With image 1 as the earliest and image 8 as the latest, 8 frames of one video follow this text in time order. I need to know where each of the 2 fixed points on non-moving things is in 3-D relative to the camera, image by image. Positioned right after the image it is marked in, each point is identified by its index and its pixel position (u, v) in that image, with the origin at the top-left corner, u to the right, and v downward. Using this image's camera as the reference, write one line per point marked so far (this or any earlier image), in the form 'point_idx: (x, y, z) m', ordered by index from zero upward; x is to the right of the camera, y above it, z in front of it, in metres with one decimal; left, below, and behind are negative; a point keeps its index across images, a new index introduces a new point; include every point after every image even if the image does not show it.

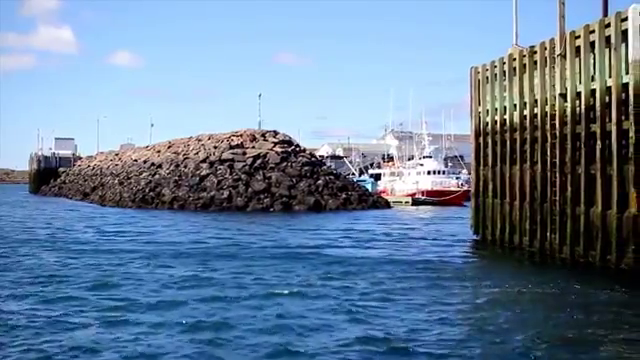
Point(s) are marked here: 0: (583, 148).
0: (+5.9, +0.7, +17.1) m
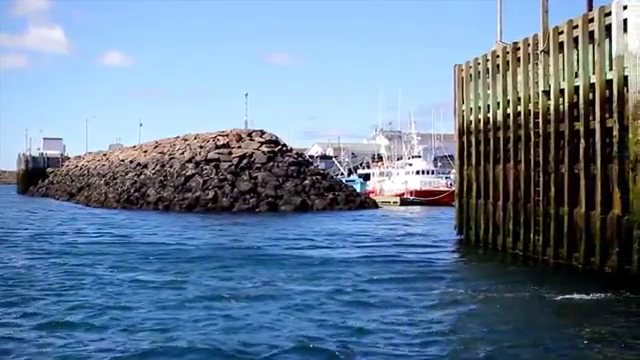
0: (+5.4, +0.7, +16.6) m
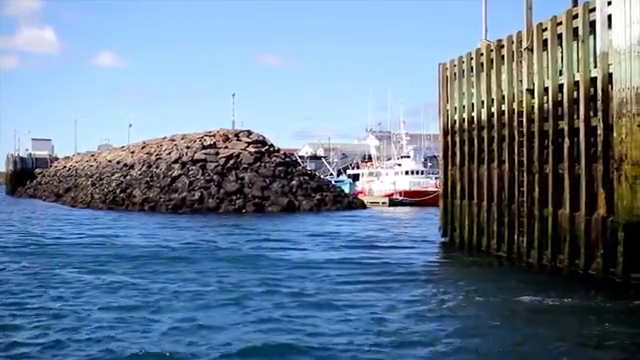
0: (+4.9, +0.7, +16.2) m
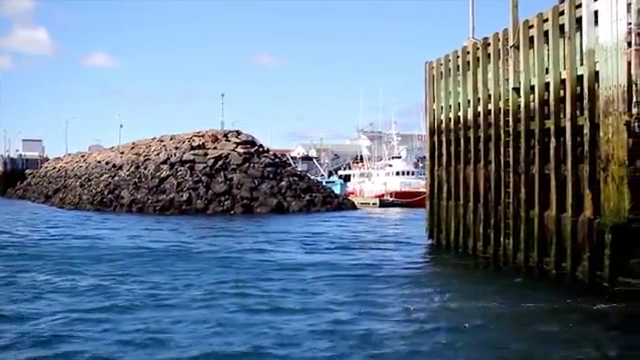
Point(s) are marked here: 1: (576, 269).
0: (+4.5, +0.7, +15.8) m
1: (+4.8, -1.7, +14.3) m
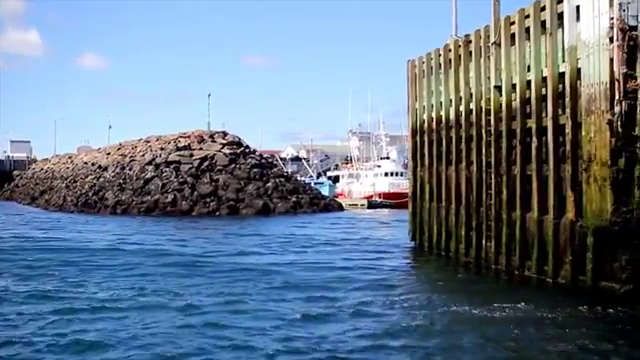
0: (+4.0, +0.7, +15.3) m
1: (+4.3, -1.7, +13.9) m
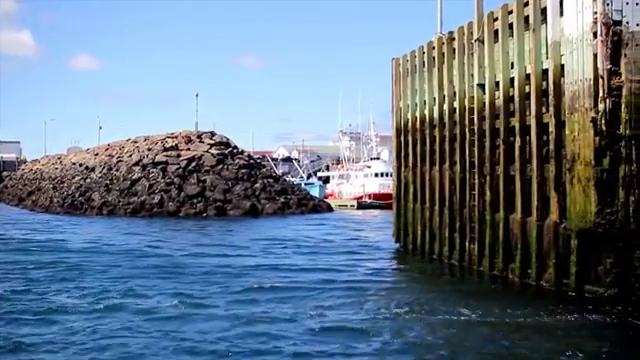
0: (+3.6, +0.7, +14.9) m
1: (+3.9, -1.7, +13.4) m
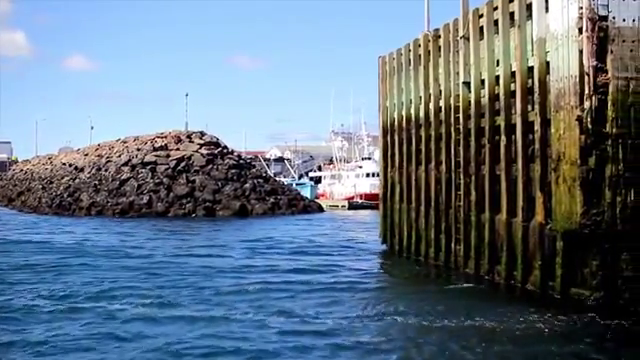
0: (+3.2, +0.7, +14.6) m
1: (+3.6, -1.7, +13.1) m
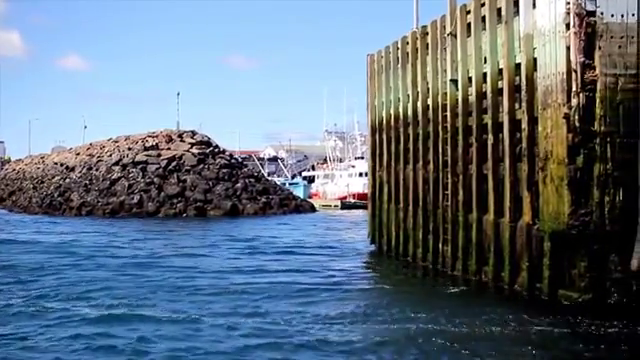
0: (+2.9, +0.7, +14.3) m
1: (+3.3, -1.7, +12.8) m
